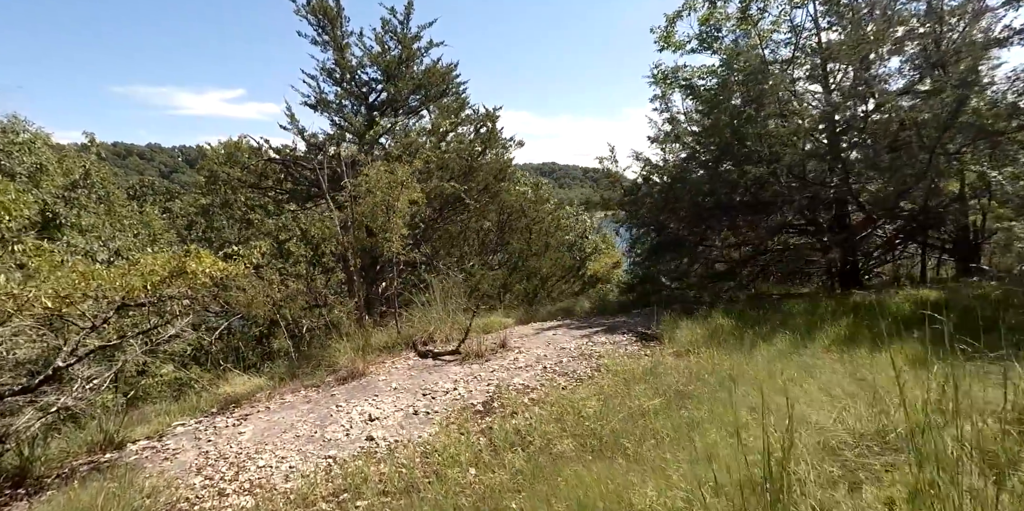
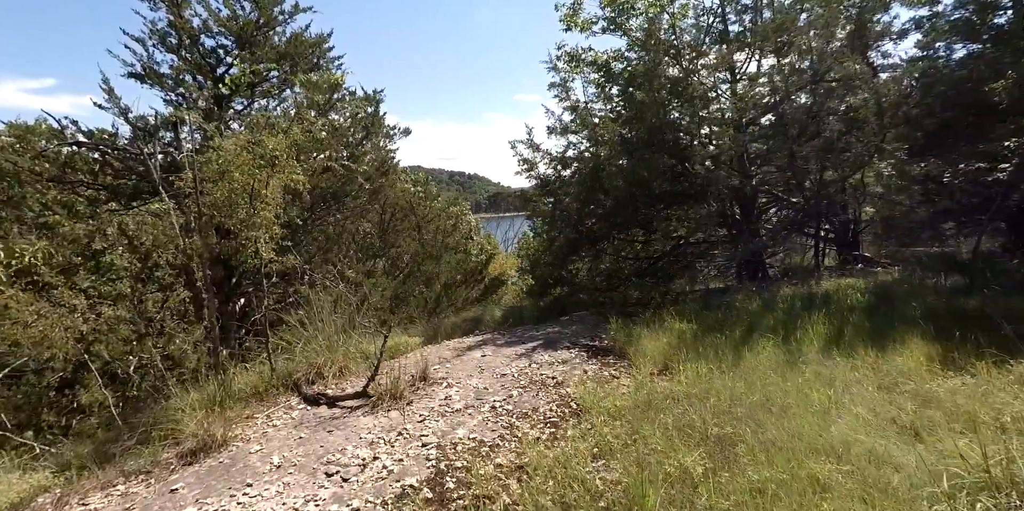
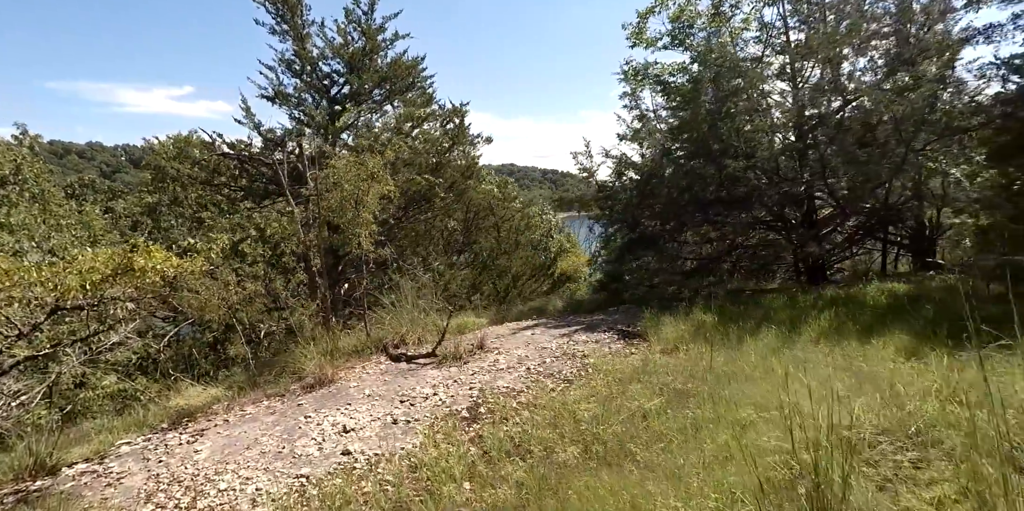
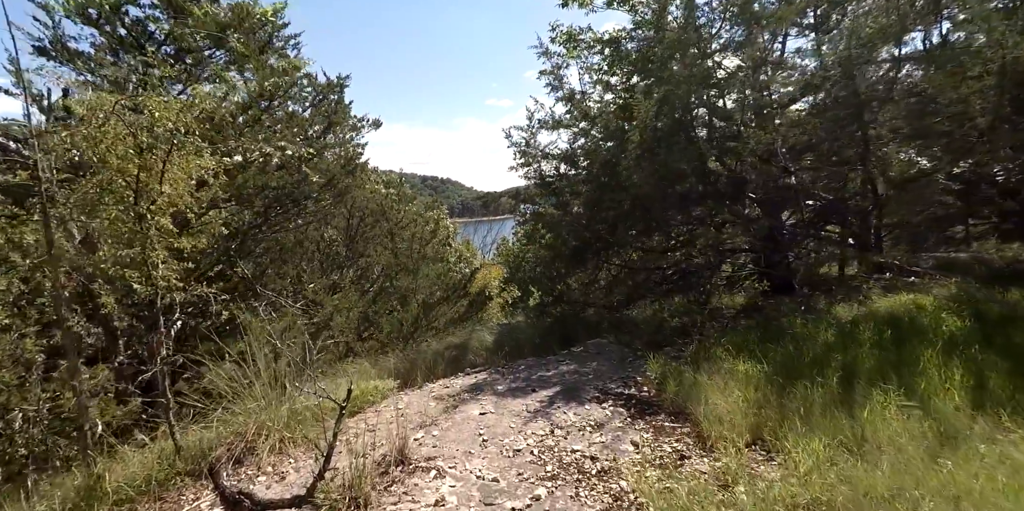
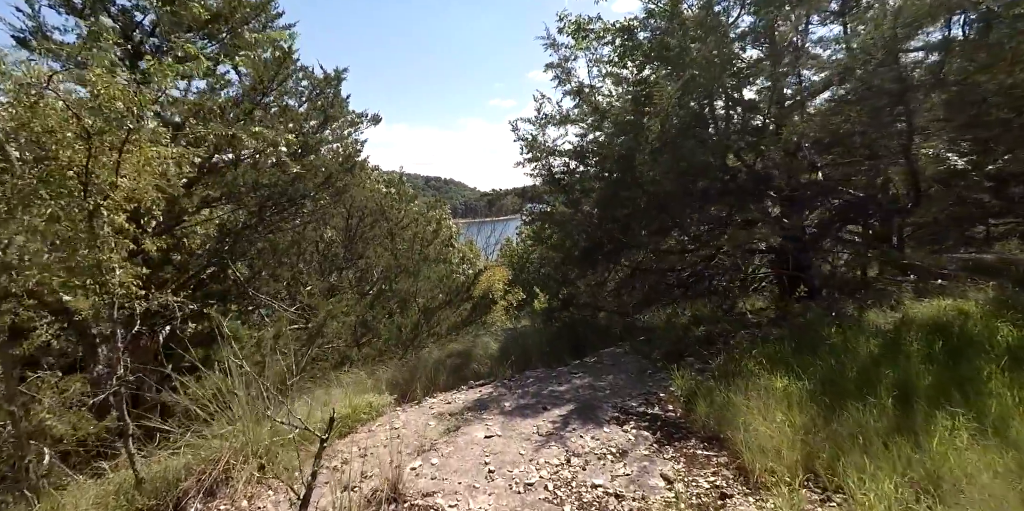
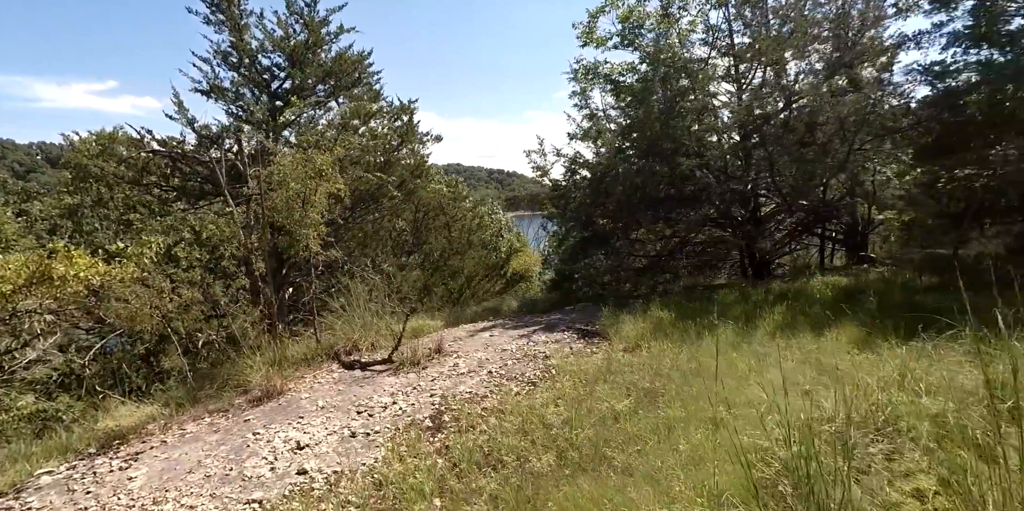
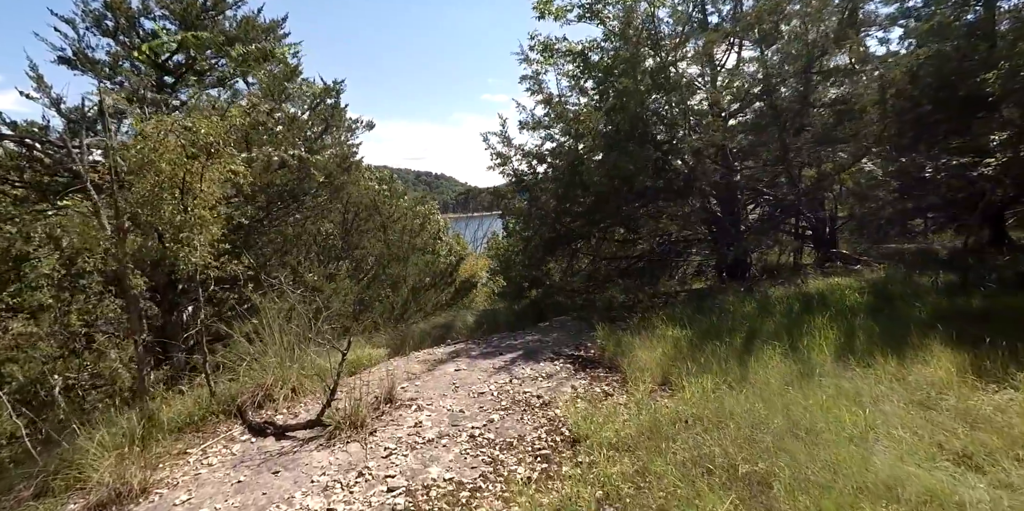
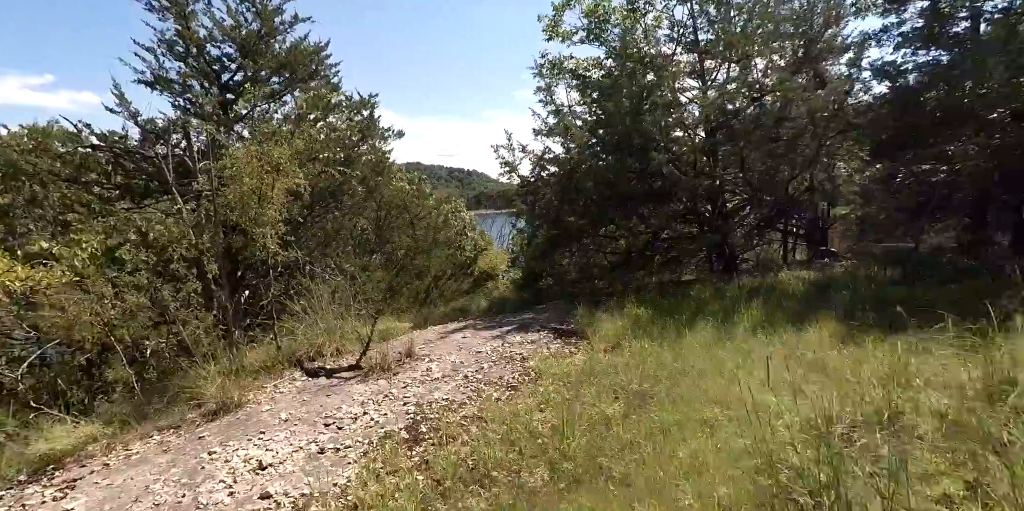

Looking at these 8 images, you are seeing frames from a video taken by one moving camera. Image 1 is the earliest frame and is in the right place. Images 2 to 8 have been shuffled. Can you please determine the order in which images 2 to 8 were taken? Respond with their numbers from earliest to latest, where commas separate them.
3, 6, 8, 2, 7, 4, 5
